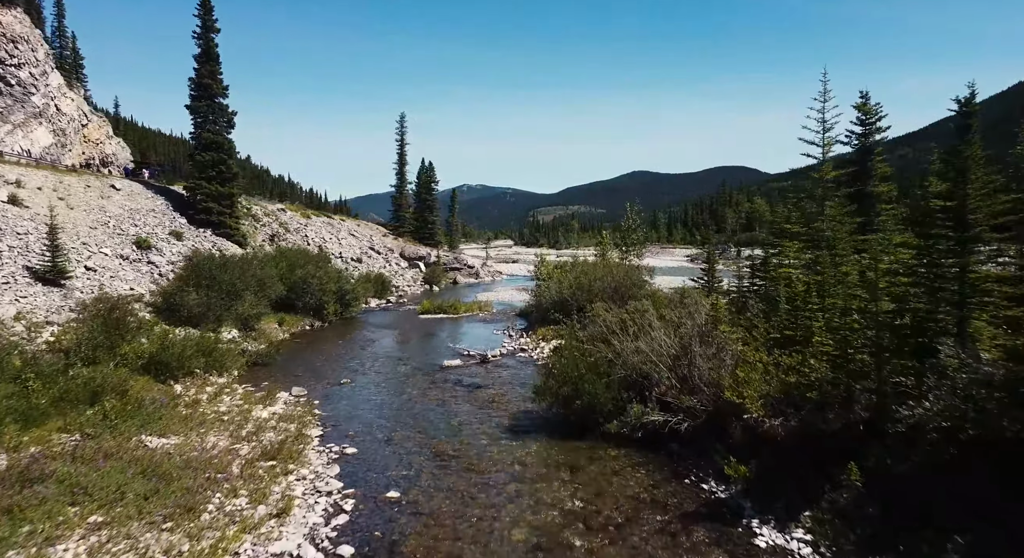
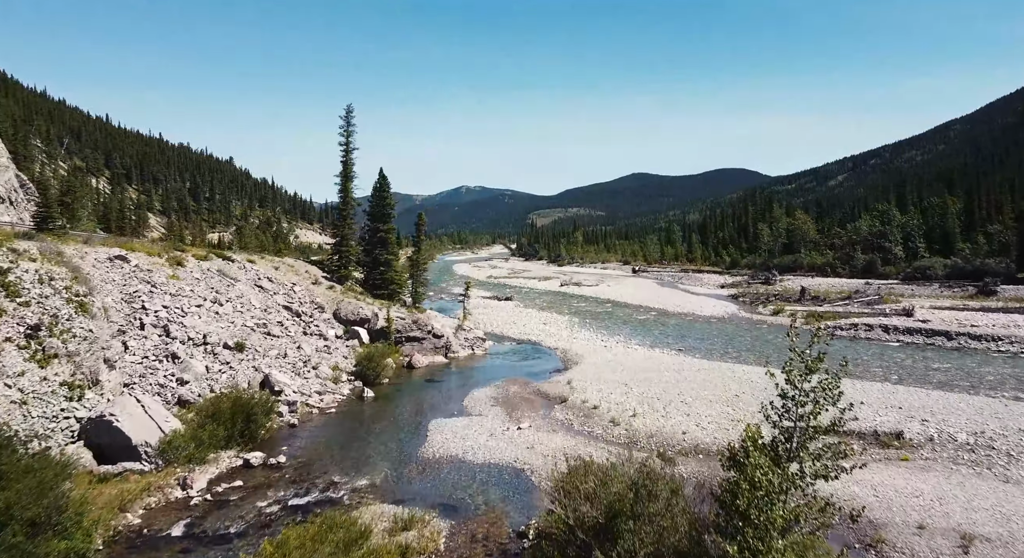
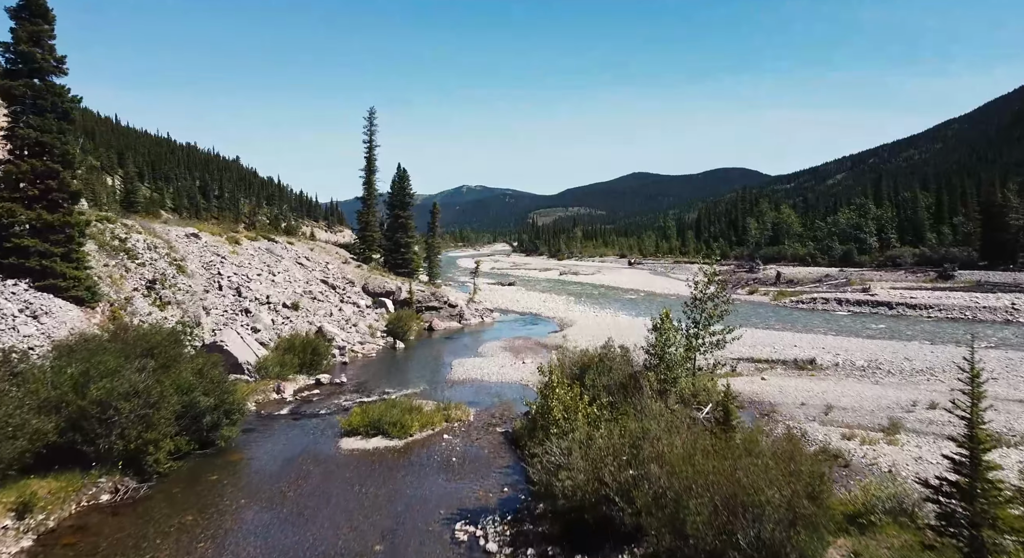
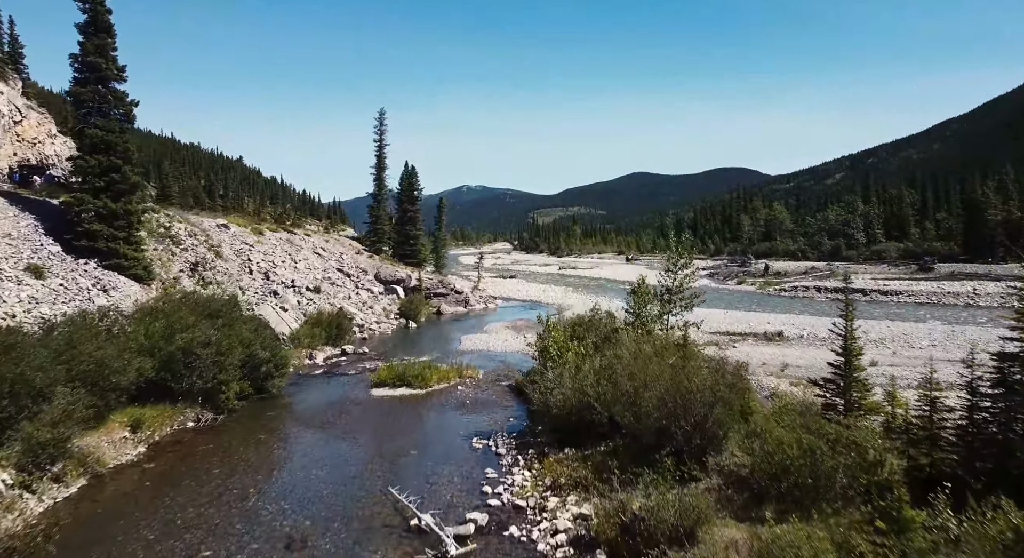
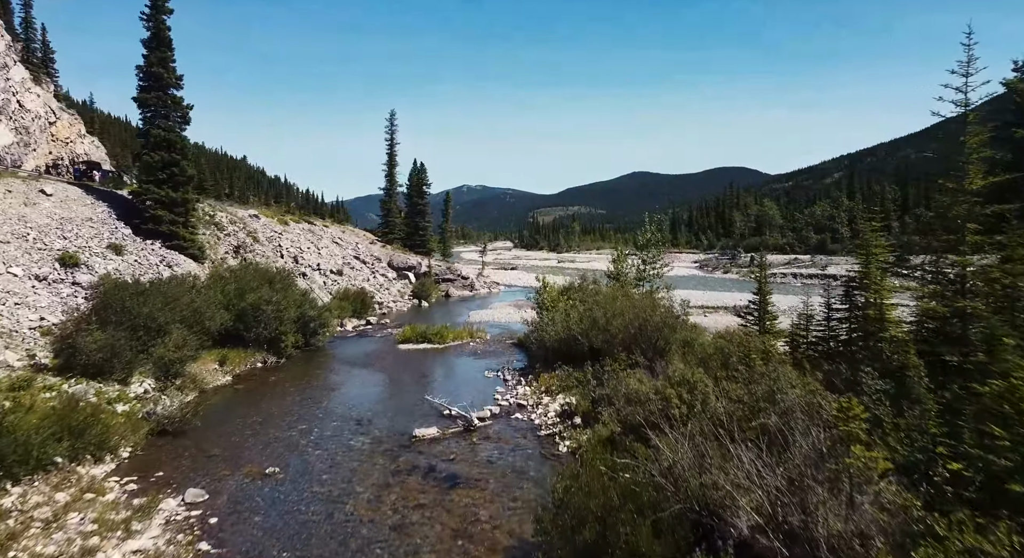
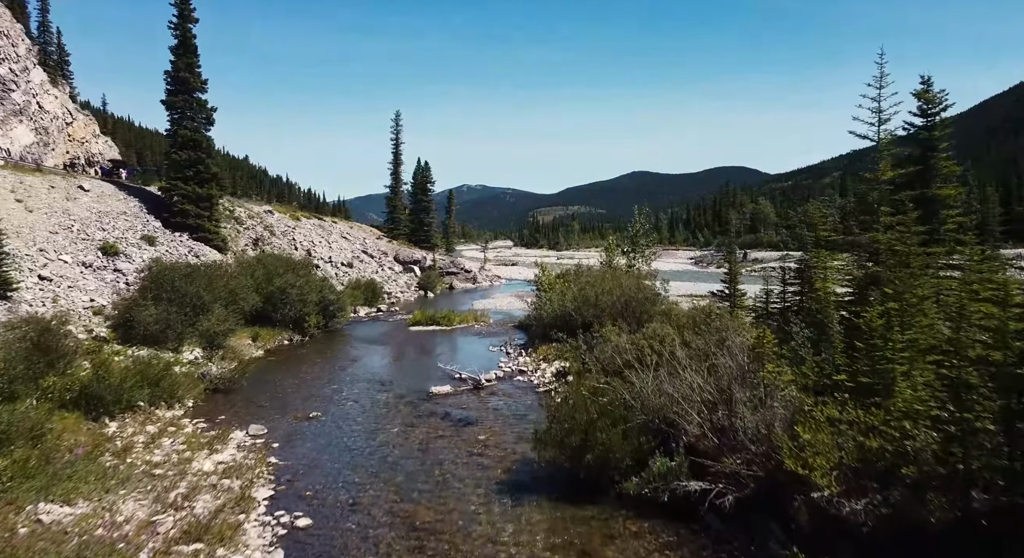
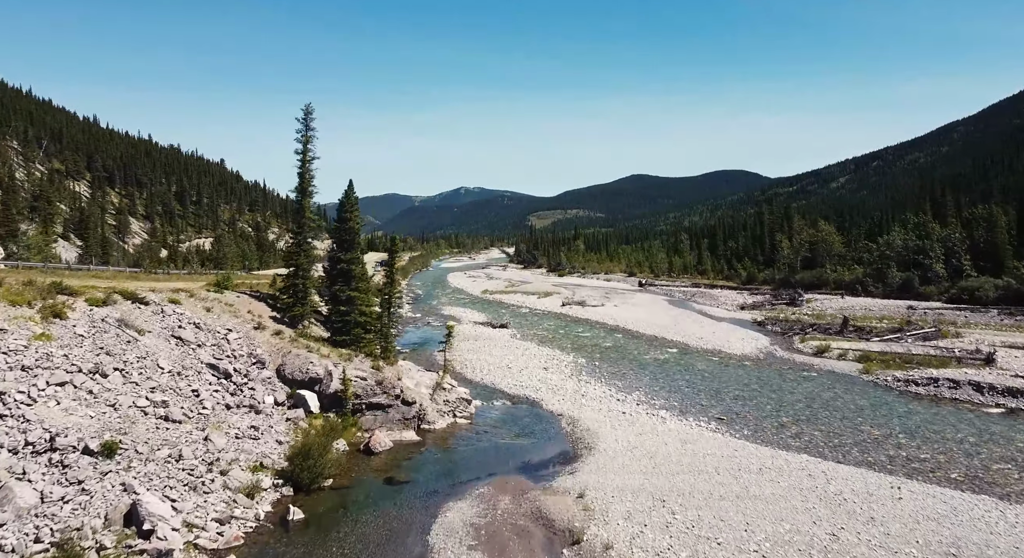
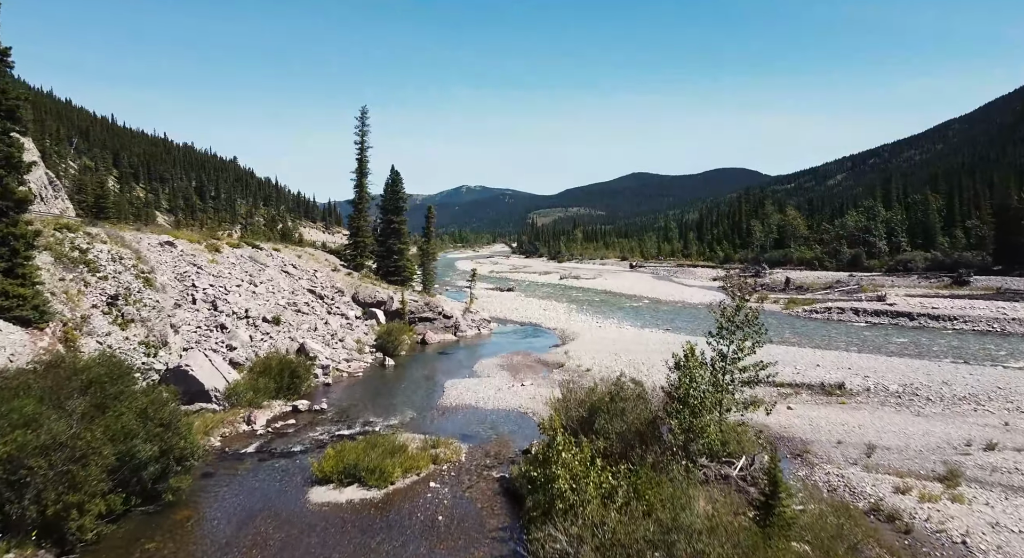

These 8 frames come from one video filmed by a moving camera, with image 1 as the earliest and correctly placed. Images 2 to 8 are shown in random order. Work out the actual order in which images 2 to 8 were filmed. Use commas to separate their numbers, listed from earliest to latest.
6, 5, 4, 3, 8, 2, 7
